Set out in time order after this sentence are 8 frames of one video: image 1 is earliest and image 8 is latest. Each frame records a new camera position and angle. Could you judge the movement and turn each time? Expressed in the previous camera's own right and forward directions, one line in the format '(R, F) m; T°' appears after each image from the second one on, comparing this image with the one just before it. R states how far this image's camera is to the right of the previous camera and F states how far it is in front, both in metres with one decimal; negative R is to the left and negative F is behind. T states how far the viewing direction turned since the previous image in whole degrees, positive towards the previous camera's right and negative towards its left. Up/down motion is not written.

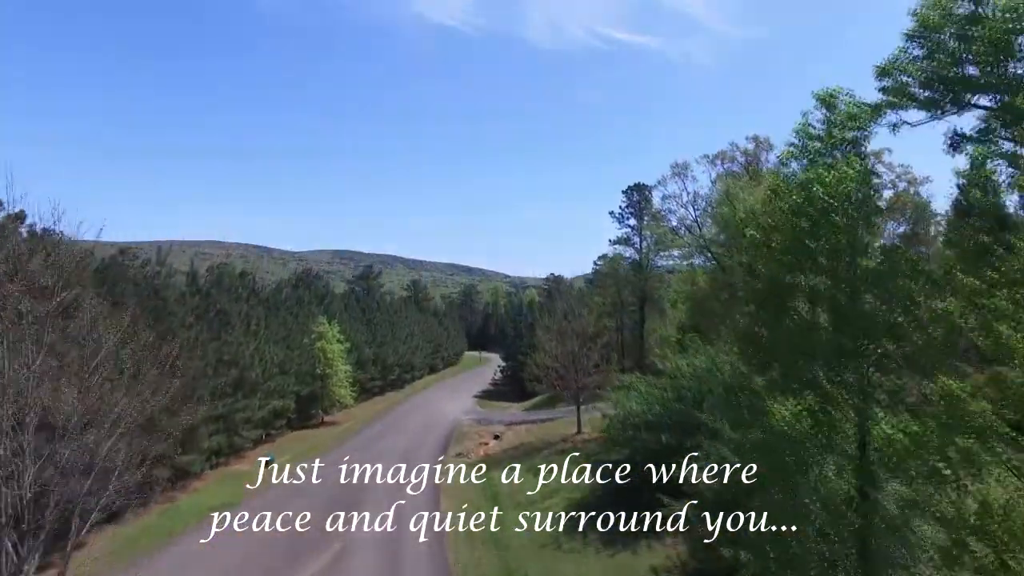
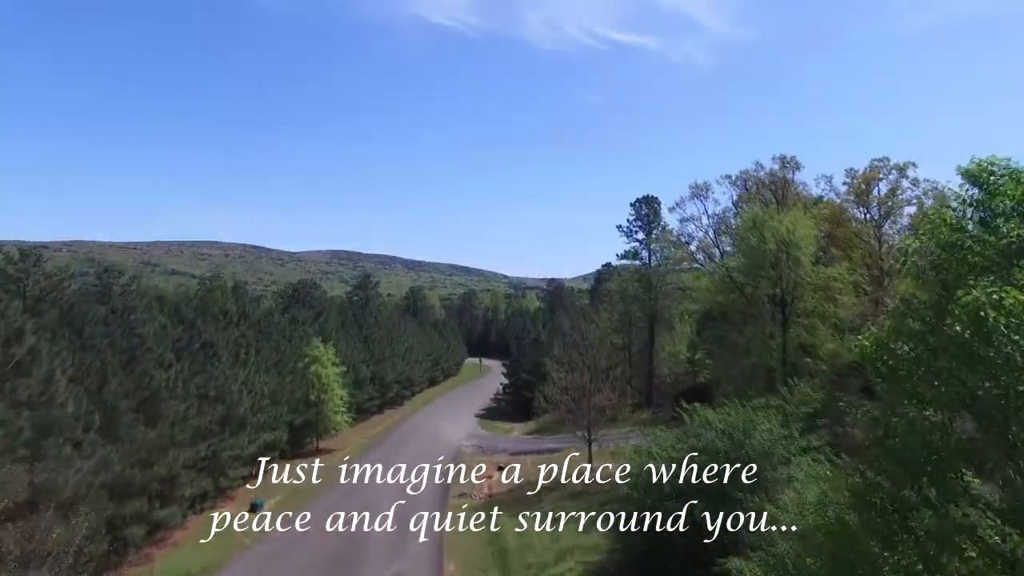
(-0.3, +2.0) m; 0°
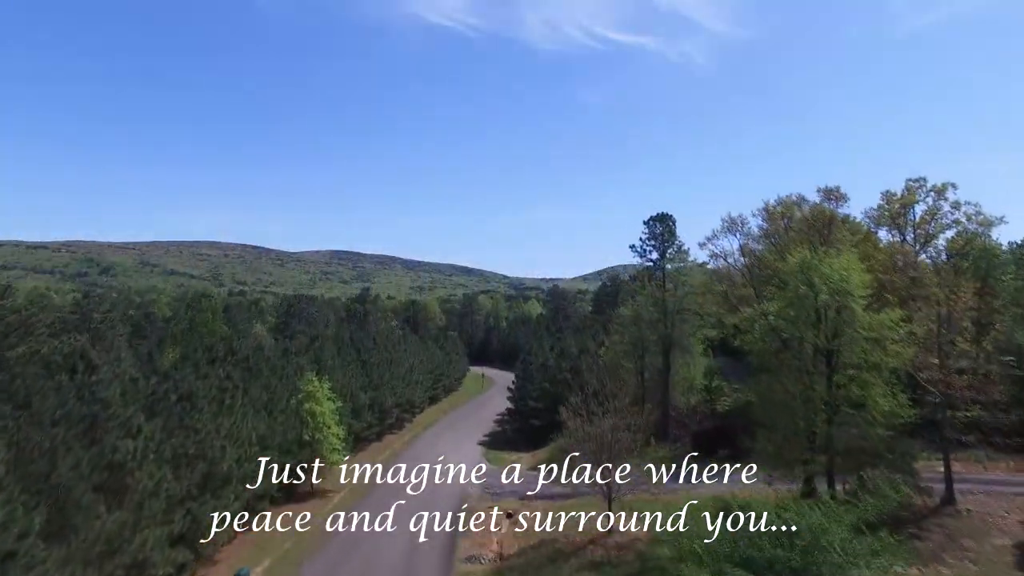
(-0.5, +2.7) m; 0°
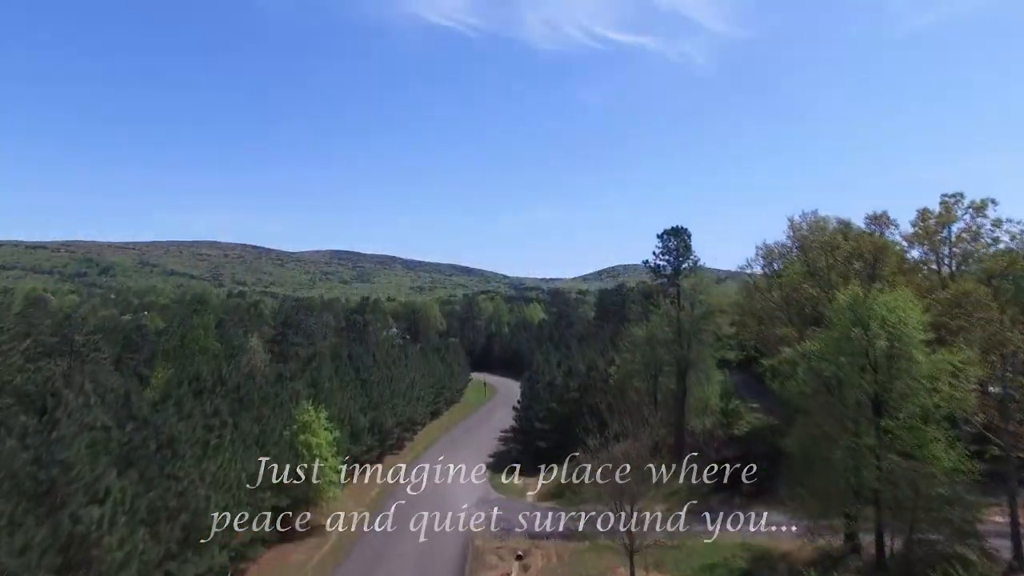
(-0.4, +2.3) m; 0°
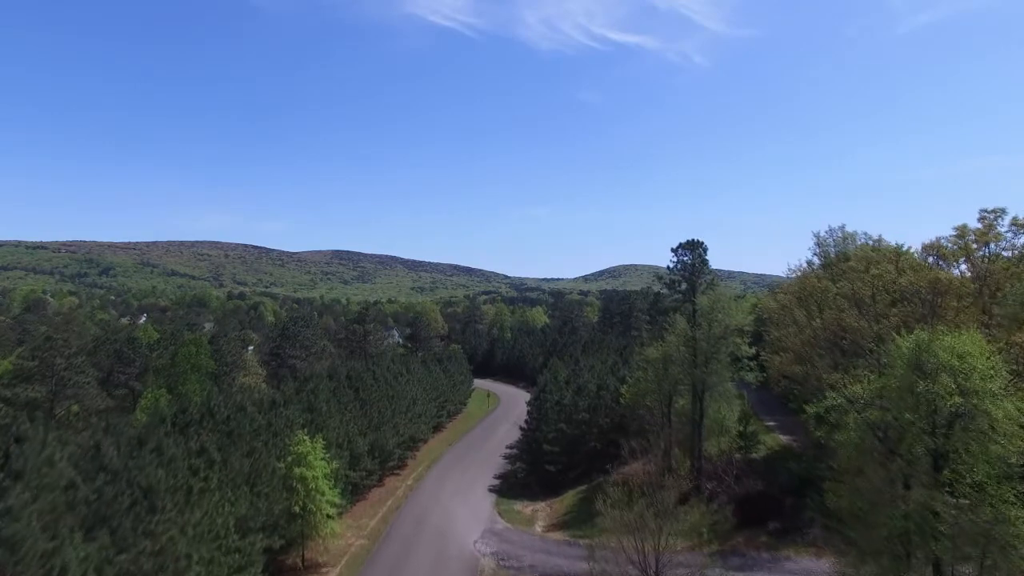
(-0.4, +2.2) m; 0°
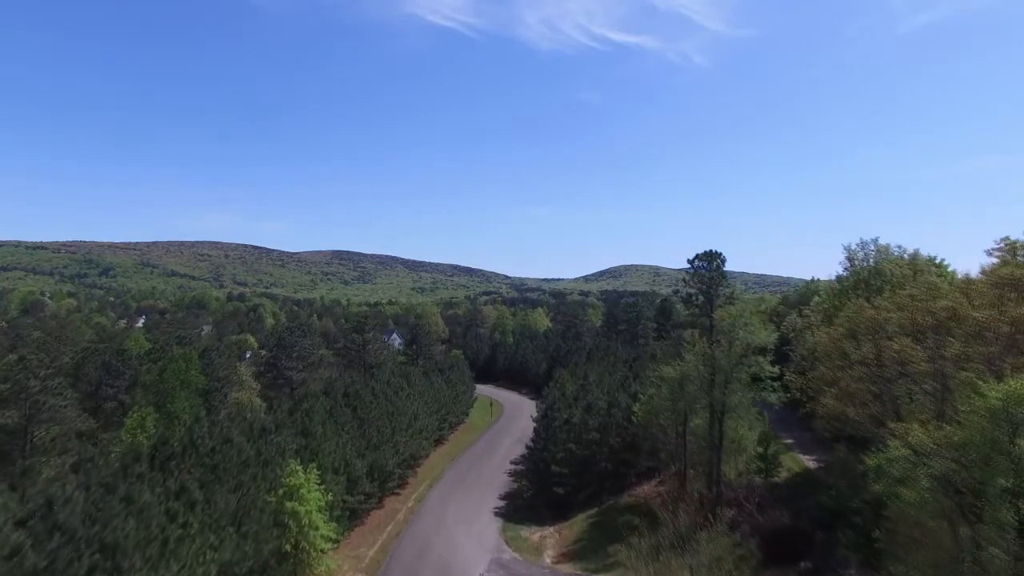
(-0.4, +2.4) m; 0°
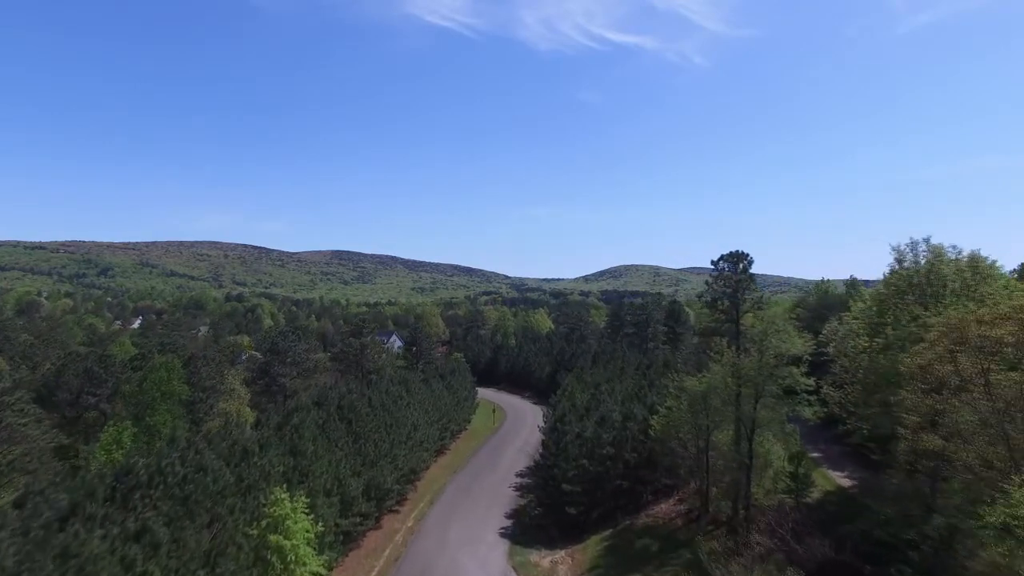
(-0.5, +3.3) m; 0°
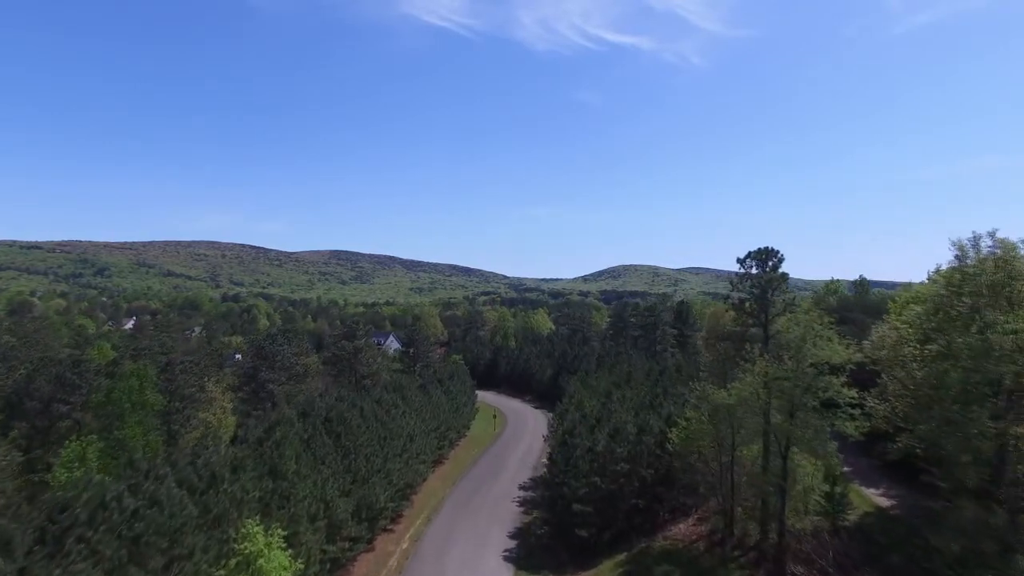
(-0.3, +3.6) m; 0°
